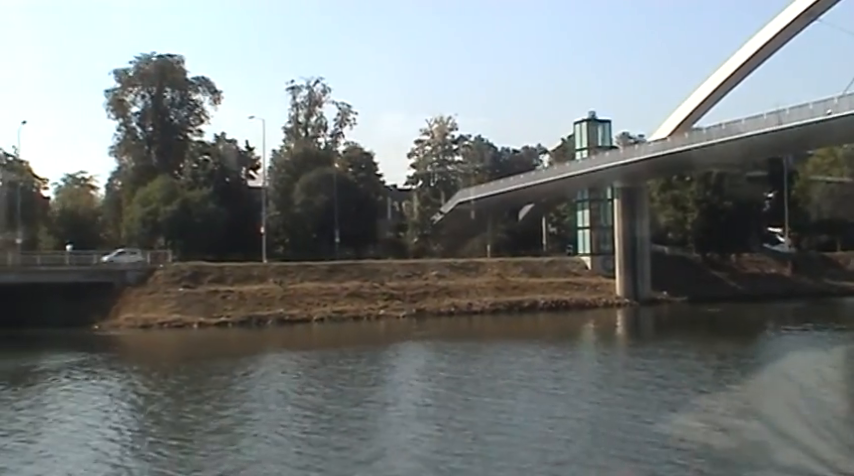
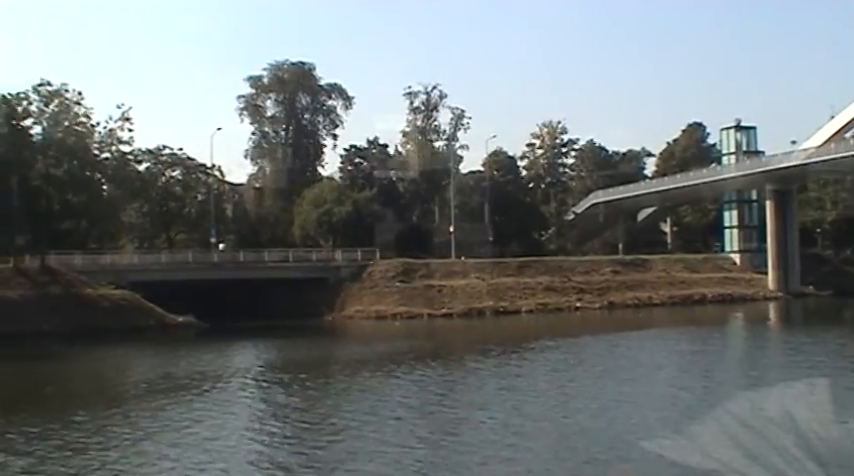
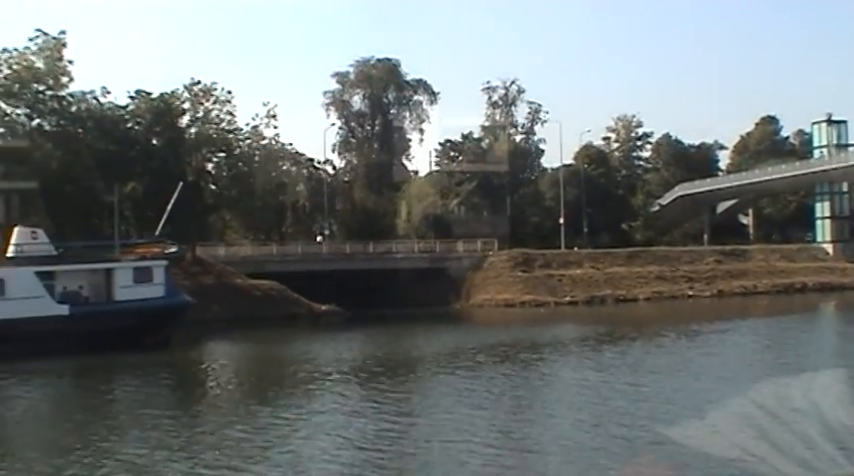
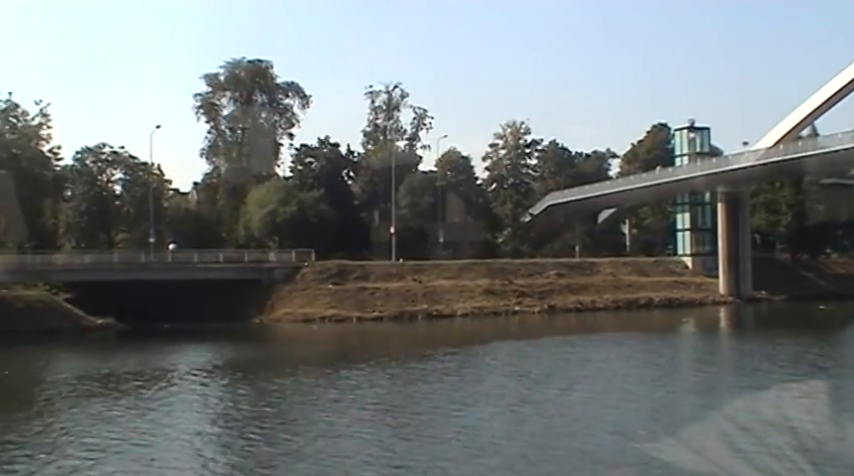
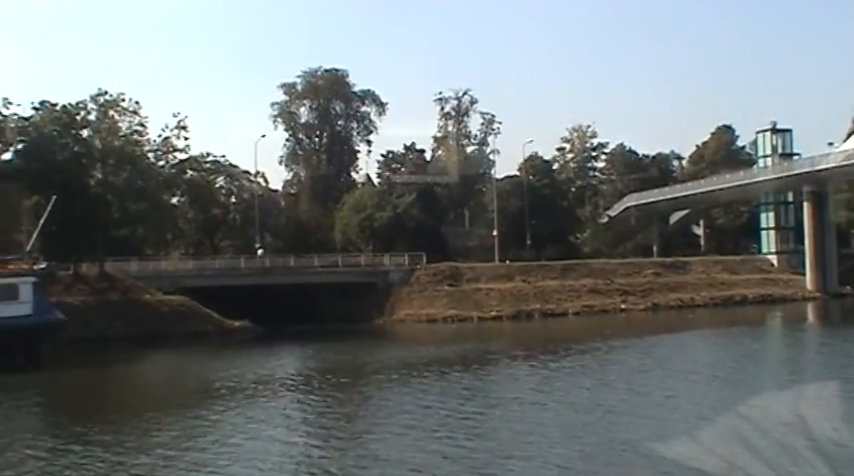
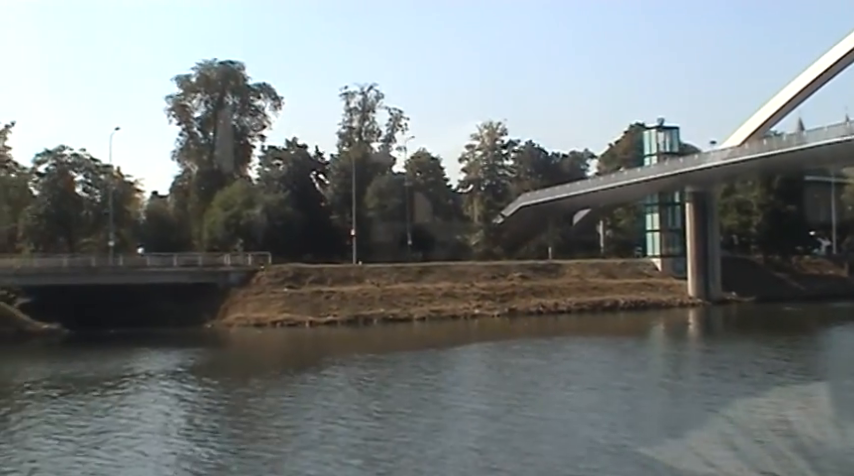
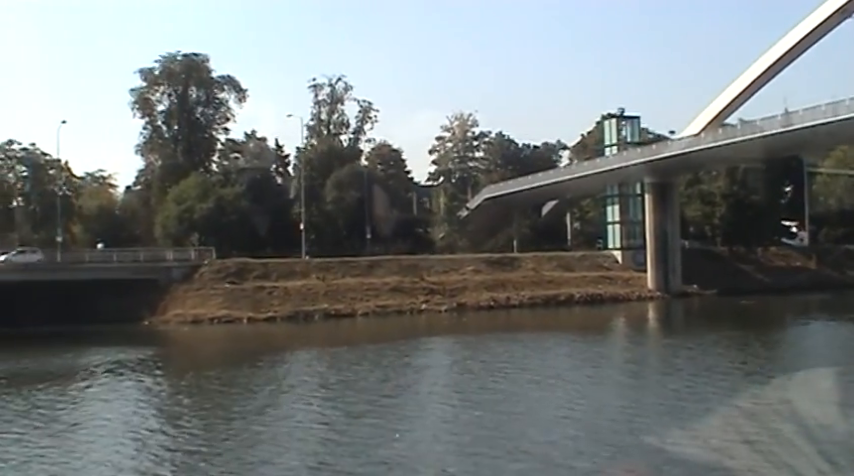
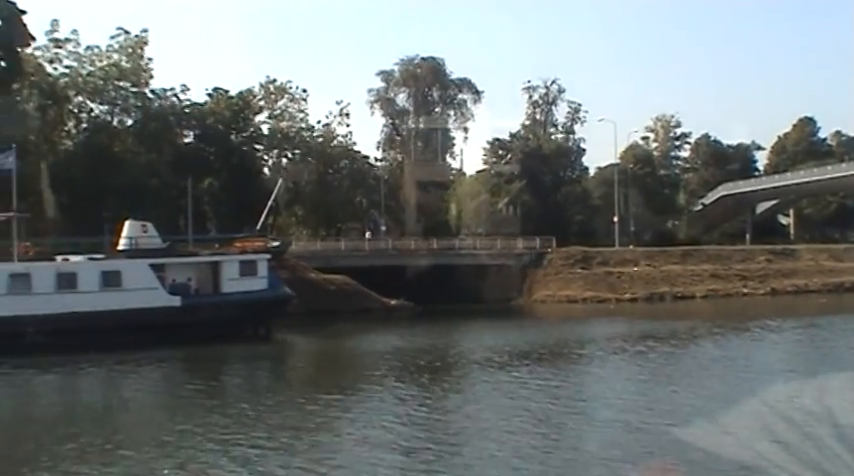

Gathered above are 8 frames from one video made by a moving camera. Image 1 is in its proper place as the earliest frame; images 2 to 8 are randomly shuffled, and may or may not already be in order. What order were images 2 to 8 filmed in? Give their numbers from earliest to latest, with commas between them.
7, 6, 4, 2, 5, 3, 8
